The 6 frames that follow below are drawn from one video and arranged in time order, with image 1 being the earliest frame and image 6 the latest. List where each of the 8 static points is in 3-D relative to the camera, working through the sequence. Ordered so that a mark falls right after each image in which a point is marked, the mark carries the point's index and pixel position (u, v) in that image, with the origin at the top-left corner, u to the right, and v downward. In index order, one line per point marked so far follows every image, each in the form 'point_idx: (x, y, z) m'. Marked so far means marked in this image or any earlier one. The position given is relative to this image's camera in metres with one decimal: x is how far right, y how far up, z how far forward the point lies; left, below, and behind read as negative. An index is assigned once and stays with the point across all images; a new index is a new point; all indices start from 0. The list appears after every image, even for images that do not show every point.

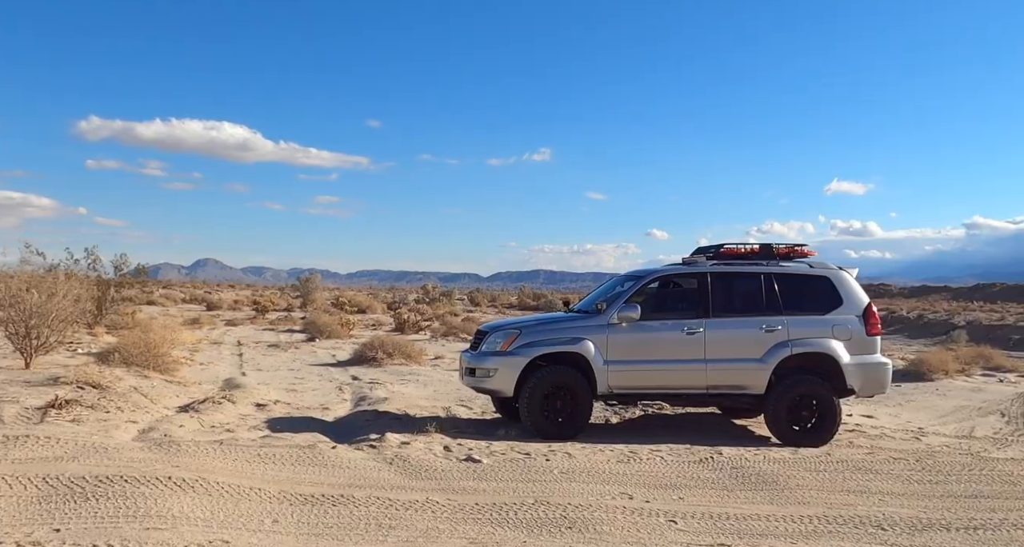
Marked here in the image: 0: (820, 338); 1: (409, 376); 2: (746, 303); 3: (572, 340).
0: (+3.6, -0.7, +9.7) m
1: (-1.8, -1.8, +14.8) m
2: (+2.8, -0.4, +9.9) m
3: (+0.7, -0.8, +9.5) m
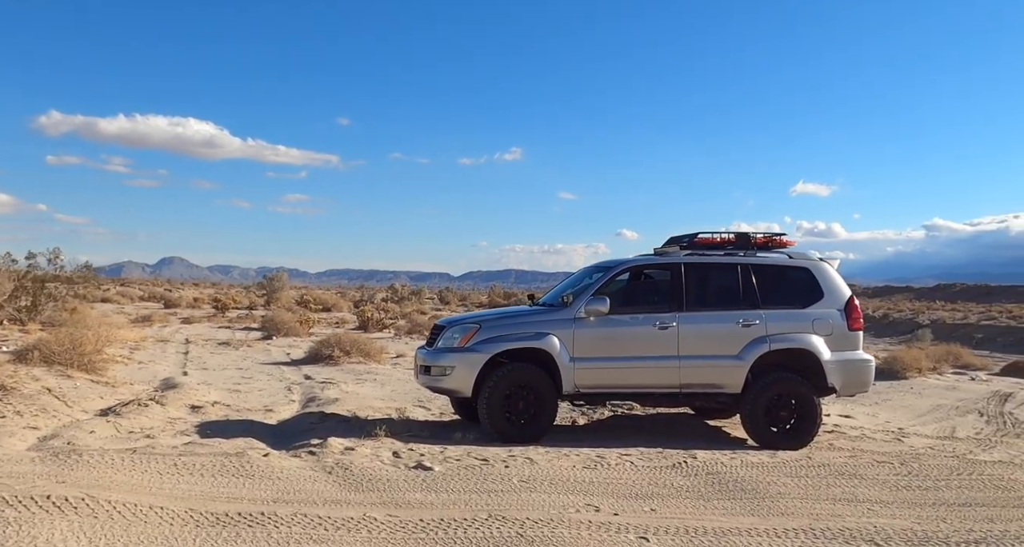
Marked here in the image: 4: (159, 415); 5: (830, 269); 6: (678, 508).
0: (+3.1, -0.6, +9.1) m
1: (-2.4, -1.7, +14.0) m
2: (+2.3, -0.3, +9.3) m
3: (+0.3, -0.7, +8.8) m
4: (-3.4, -1.4, +8.0) m
5: (+3.6, 0.0, +9.5) m
6: (+1.2, -1.7, +6.2) m
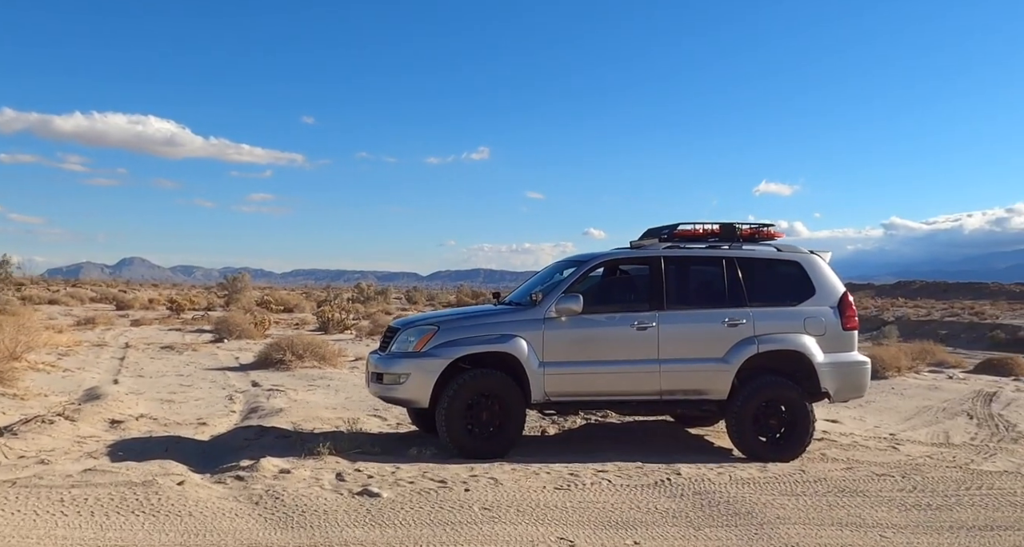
0: (+2.8, -0.6, +8.3) m
1: (-3.0, -1.7, +13.0) m
2: (+2.0, -0.2, +8.5) m
3: (-0.1, -0.6, +7.9) m
4: (-3.7, -1.3, +7.0) m
5: (+3.2, +0.1, +8.7) m
6: (+1.0, -1.7, +5.3) m
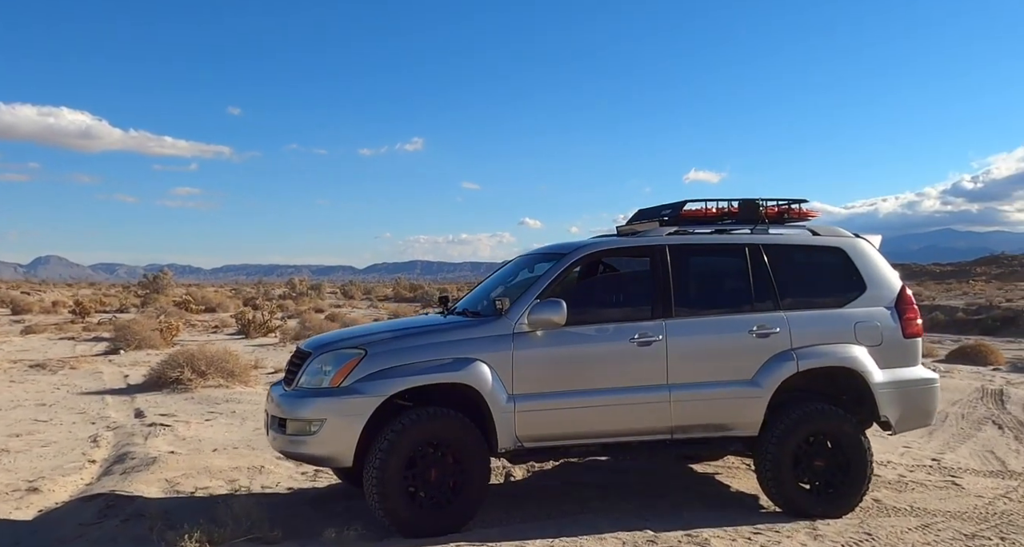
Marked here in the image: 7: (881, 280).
0: (+2.4, -0.5, +6.3) m
1: (-3.6, -1.7, +10.5) m
2: (+1.6, -0.2, +6.4) m
3: (-0.4, -0.6, +5.6) m
4: (-3.9, -1.4, +4.5) m
5: (+2.9, +0.2, +6.7) m
6: (+0.9, -1.7, +3.1) m
7: (+2.9, -0.1, +6.5) m
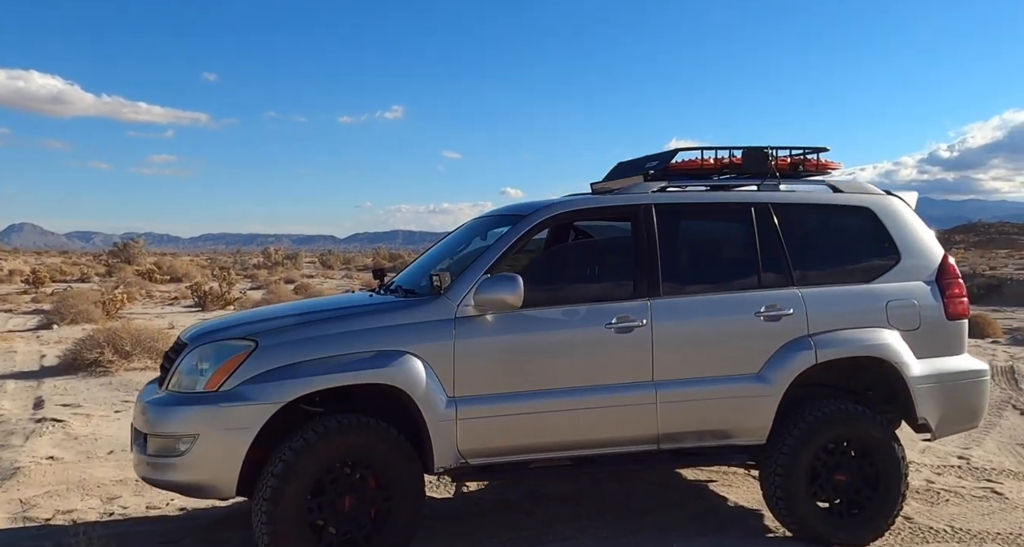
0: (+2.1, -0.3, +5.0) m
1: (-4.0, -1.3, +9.1) m
2: (+1.3, 0.0, +5.1) m
3: (-0.7, -0.4, +4.3) m
4: (-4.2, -1.3, +3.1) m
5: (+2.5, +0.4, +5.4) m
6: (+0.6, -1.6, +1.9) m
7: (+2.5, +0.2, +5.3) m
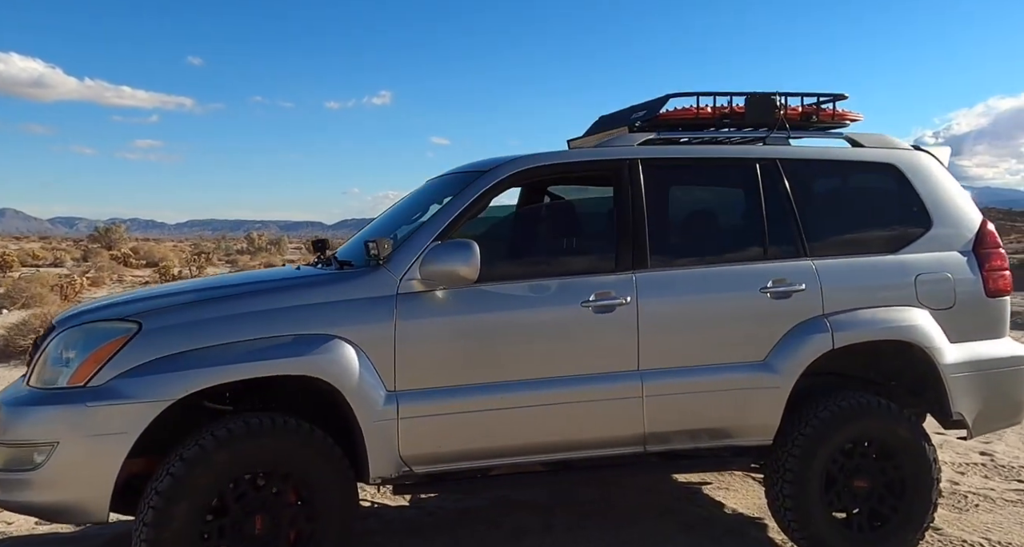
0: (+1.9, -0.2, +4.2) m
1: (-4.3, -1.1, +8.2) m
2: (+1.1, +0.2, +4.2) m
3: (-0.9, -0.3, +3.5) m
4: (-4.4, -1.2, +2.2) m
5: (+2.3, +0.6, +4.6) m
6: (+0.5, -1.5, +1.1) m
7: (+2.3, +0.3, +4.4) m
